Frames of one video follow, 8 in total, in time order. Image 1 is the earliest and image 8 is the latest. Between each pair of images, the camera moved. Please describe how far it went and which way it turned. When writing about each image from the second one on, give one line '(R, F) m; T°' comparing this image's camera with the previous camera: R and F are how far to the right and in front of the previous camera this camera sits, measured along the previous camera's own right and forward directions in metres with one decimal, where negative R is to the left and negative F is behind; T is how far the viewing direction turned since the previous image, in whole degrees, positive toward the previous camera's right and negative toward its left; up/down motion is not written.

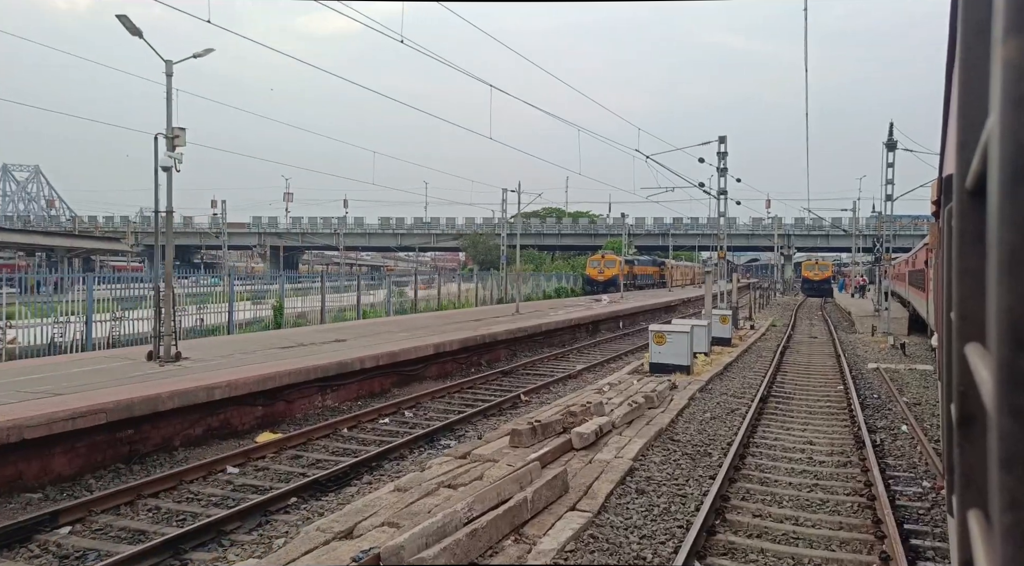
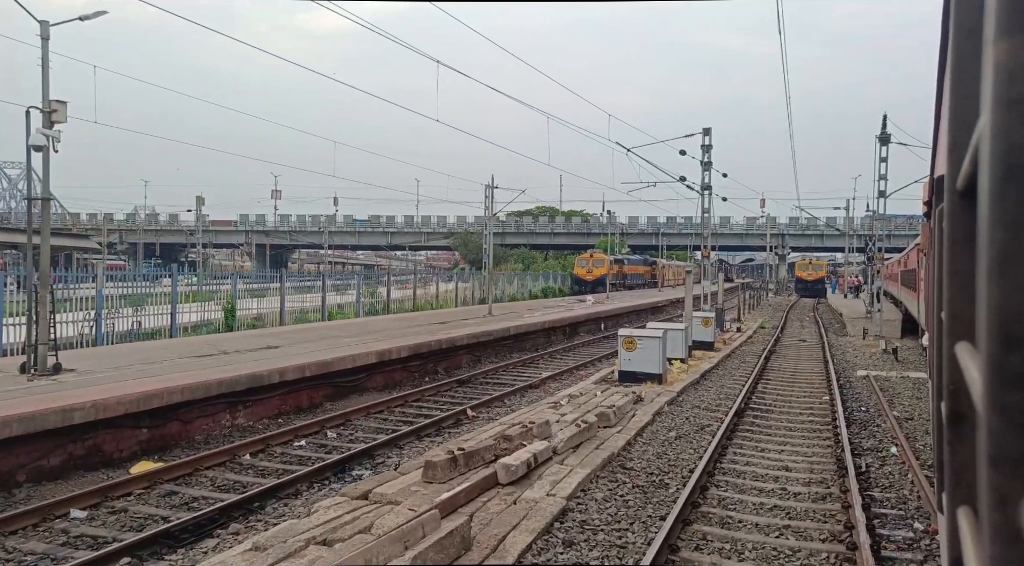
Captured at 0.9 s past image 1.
(+0.6, +0.9) m; 0°
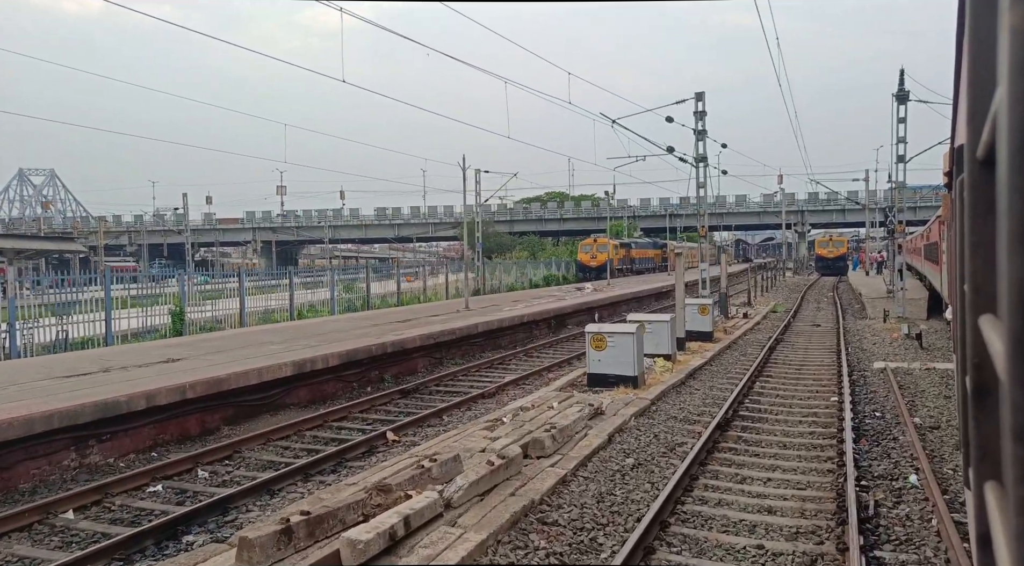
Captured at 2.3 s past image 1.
(+0.9, +1.4) m; -2°
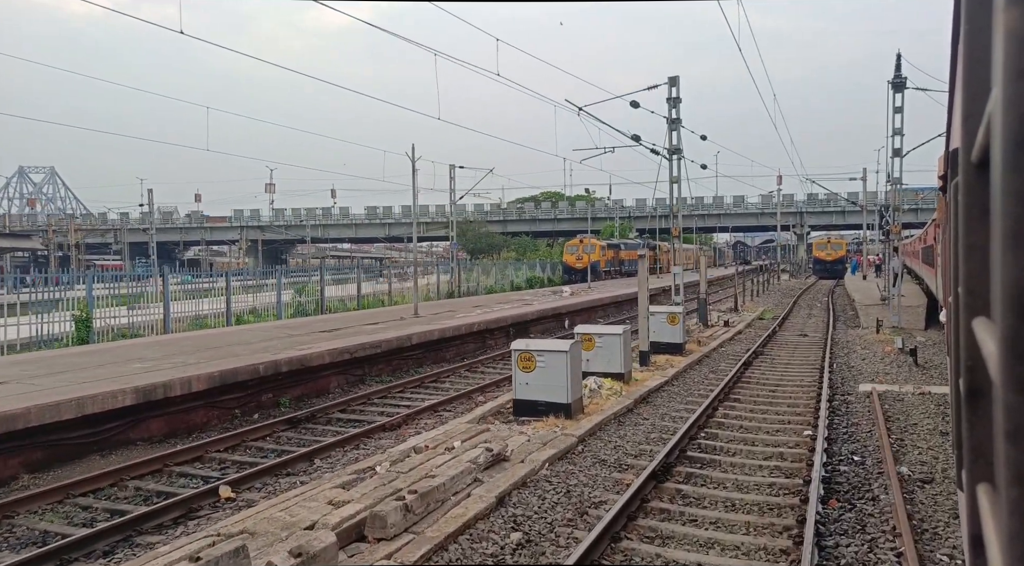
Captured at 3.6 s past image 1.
(+0.9, +1.4) m; 0°
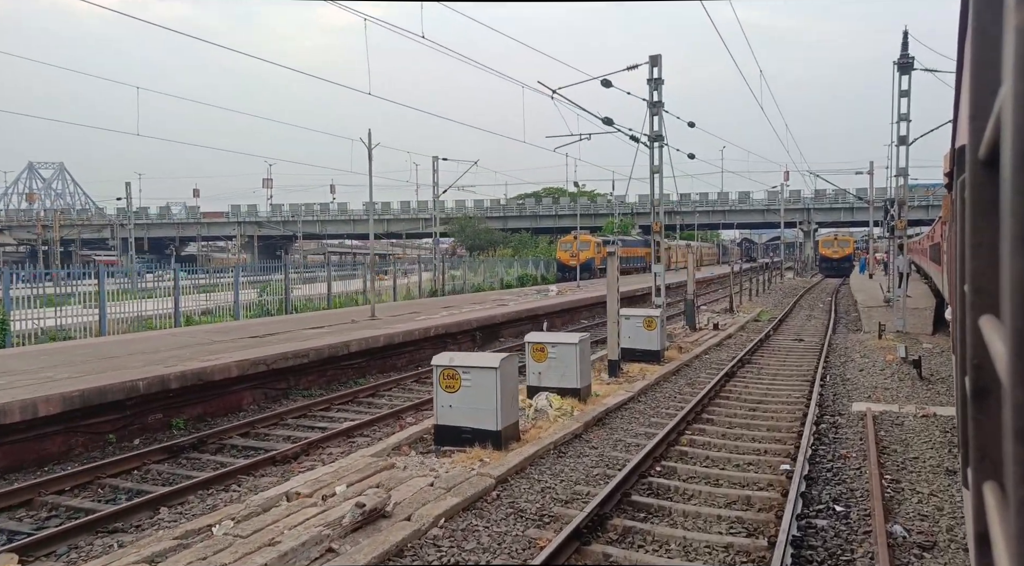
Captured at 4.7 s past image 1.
(+0.7, +1.2) m; -1°
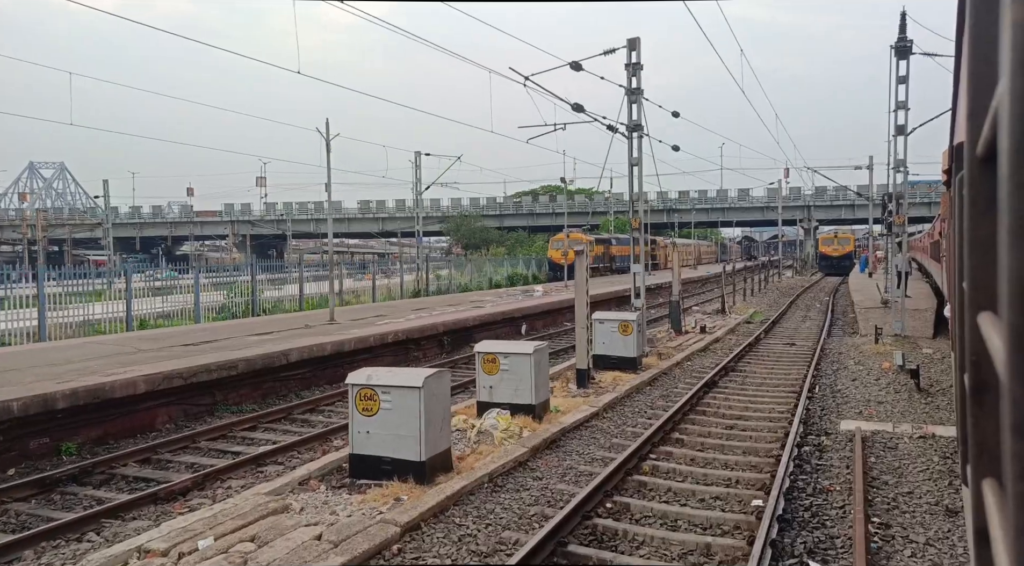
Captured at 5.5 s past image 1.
(+0.5, +0.8) m; 0°
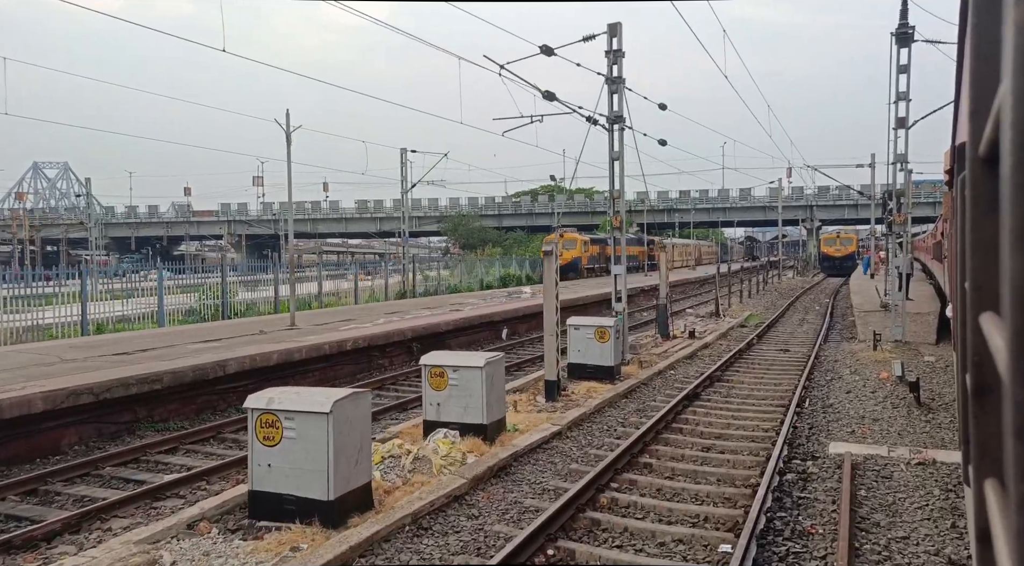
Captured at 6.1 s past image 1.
(+0.5, +0.7) m; 0°
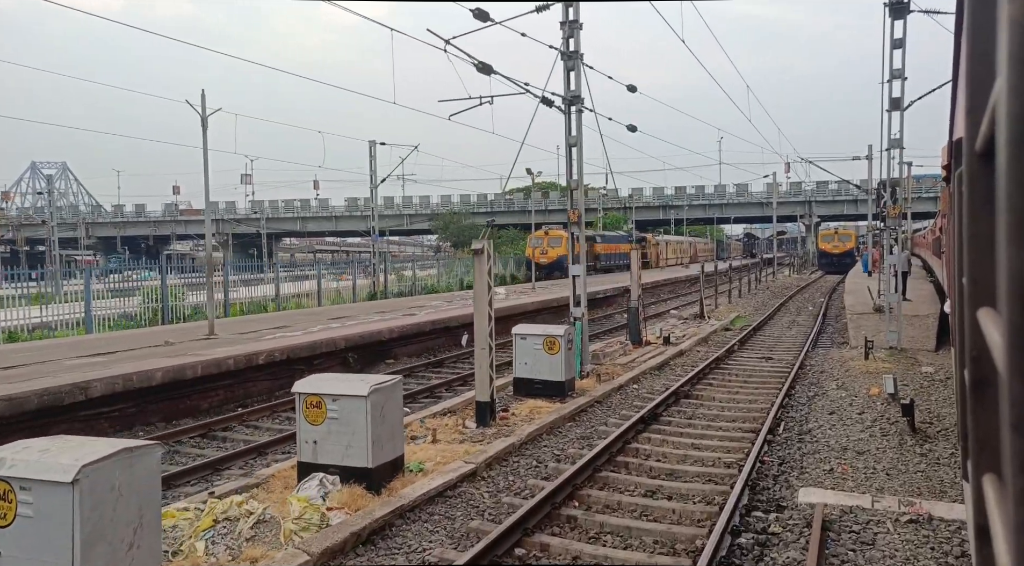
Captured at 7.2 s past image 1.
(+0.8, +1.2) m; 0°
